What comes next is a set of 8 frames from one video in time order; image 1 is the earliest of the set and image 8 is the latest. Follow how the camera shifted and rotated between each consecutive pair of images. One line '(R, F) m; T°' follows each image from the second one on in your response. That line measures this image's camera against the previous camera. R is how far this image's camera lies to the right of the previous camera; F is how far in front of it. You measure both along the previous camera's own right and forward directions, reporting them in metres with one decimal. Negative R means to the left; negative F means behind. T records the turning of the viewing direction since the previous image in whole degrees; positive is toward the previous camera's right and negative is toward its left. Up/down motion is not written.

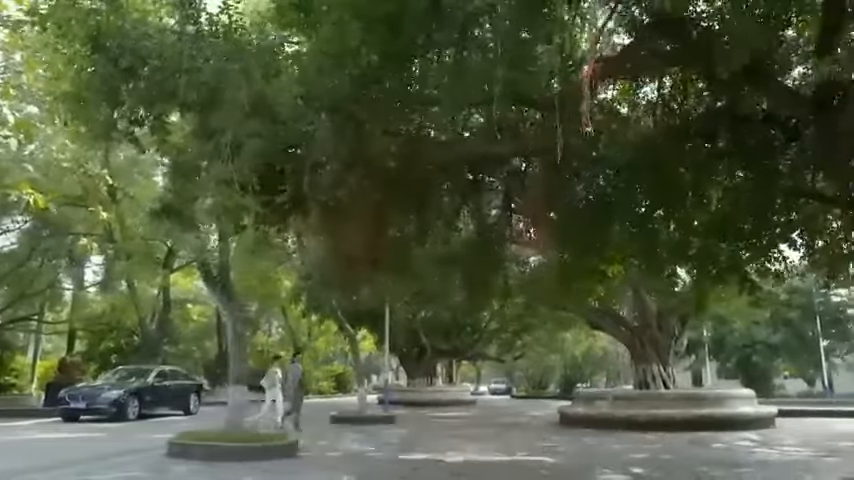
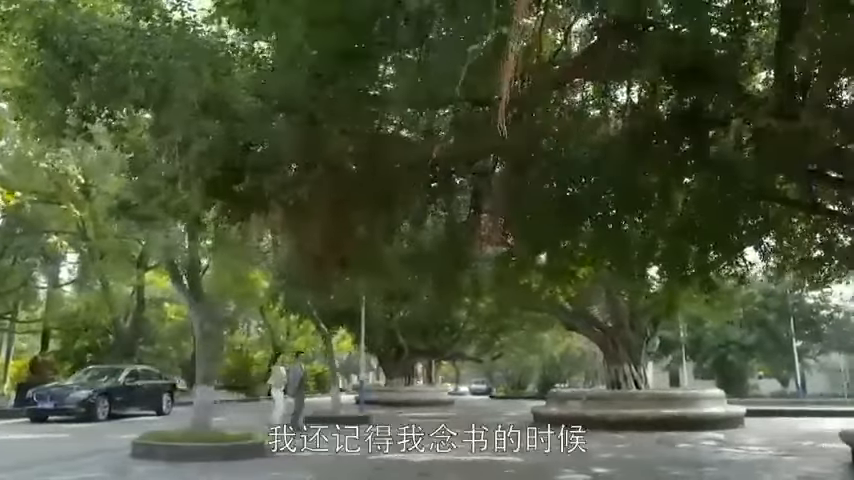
(+0.2, 0.0) m; +1°
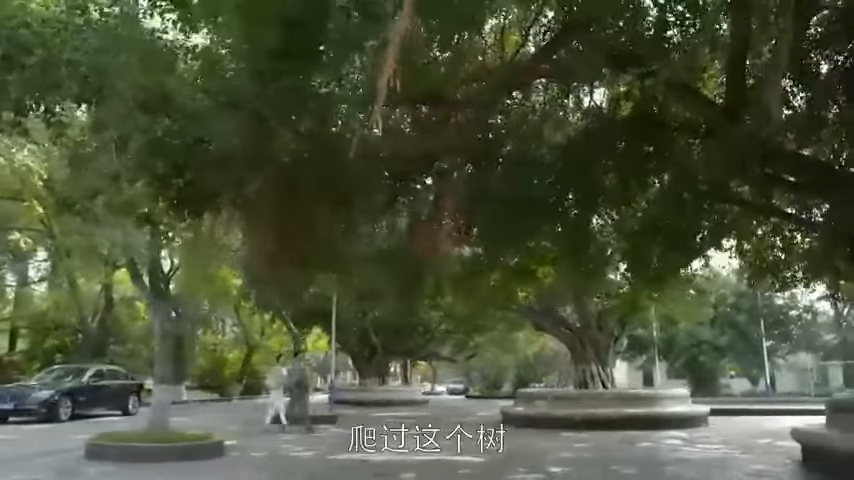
(+0.3, 0.0) m; +2°
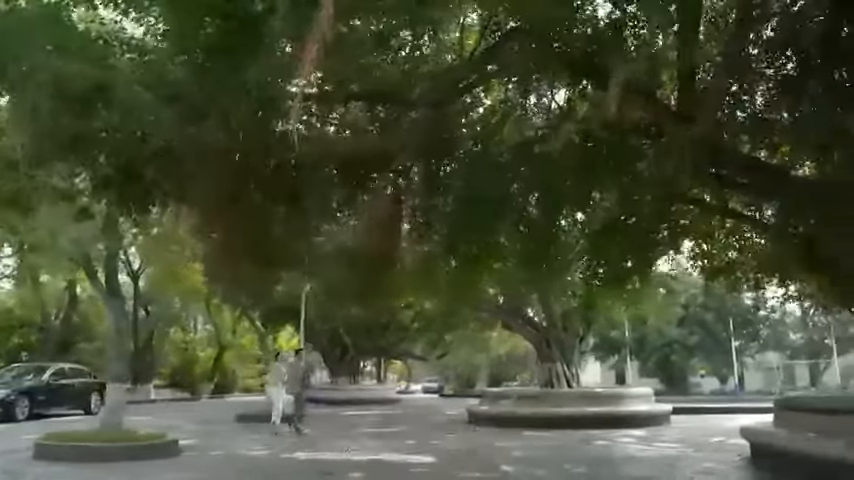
(+0.4, 0.0) m; +2°
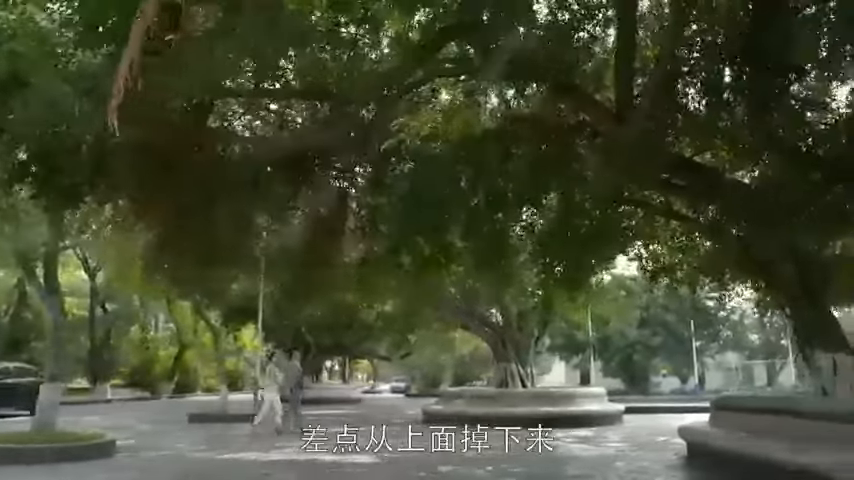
(+0.5, 0.0) m; +2°
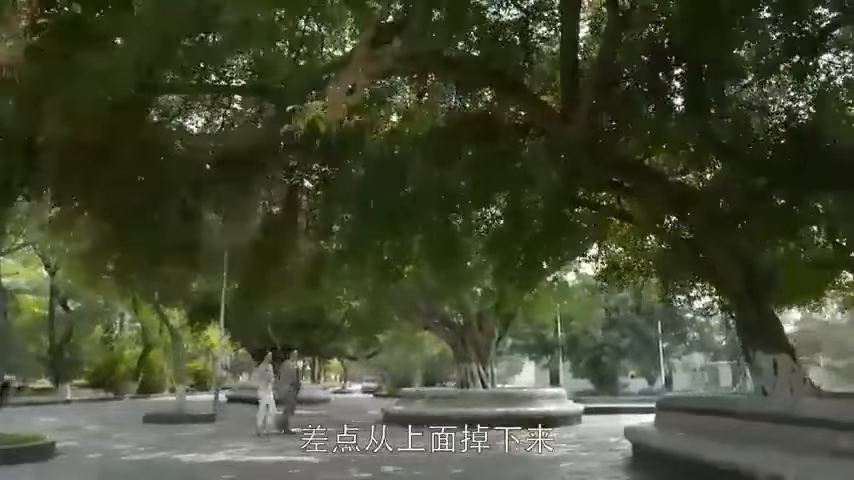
(+0.4, 0.0) m; +2°
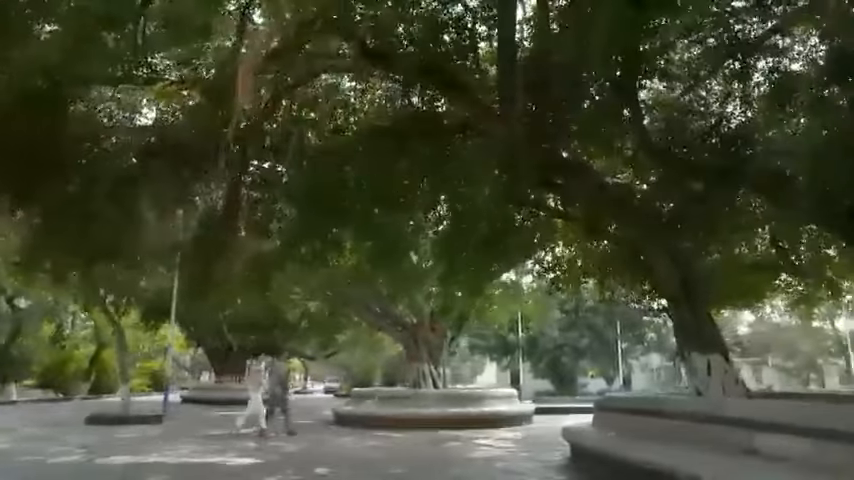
(+0.4, +0.1) m; +3°
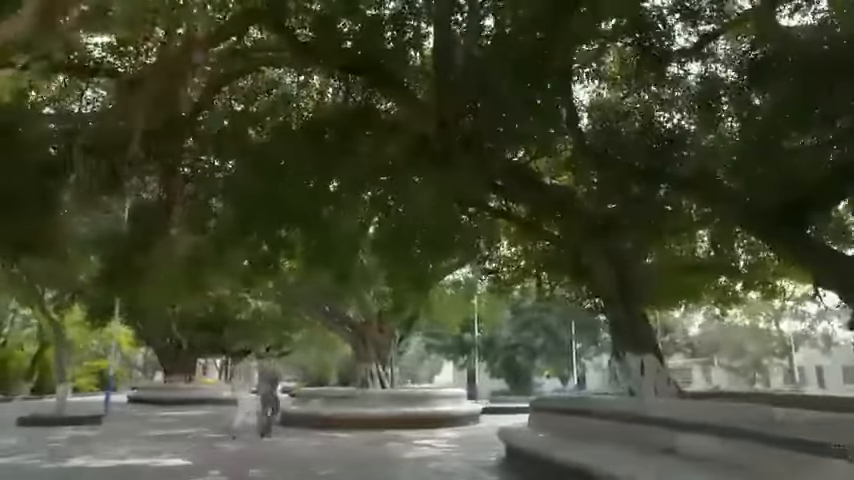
(+0.4, +0.1) m; +3°
